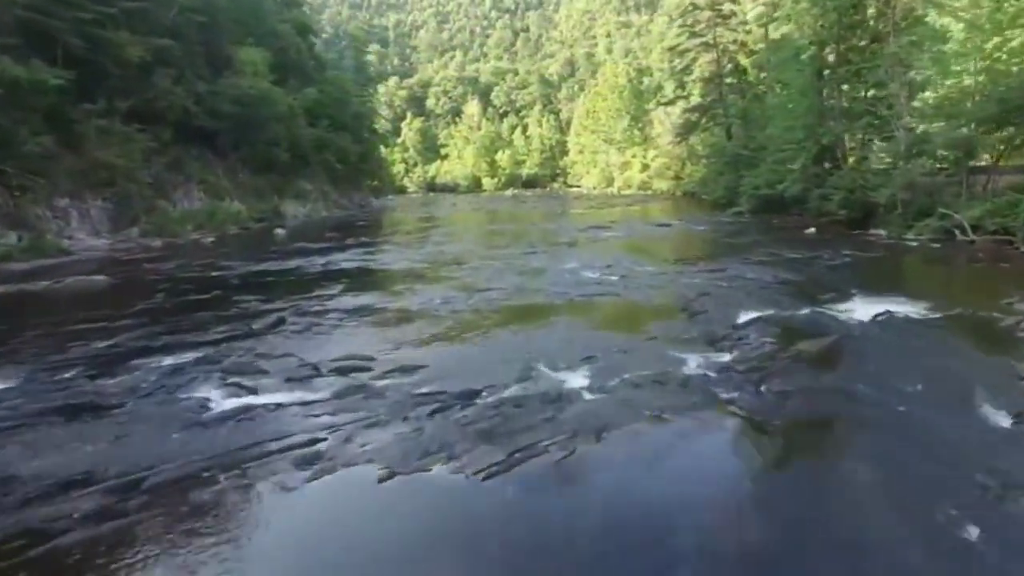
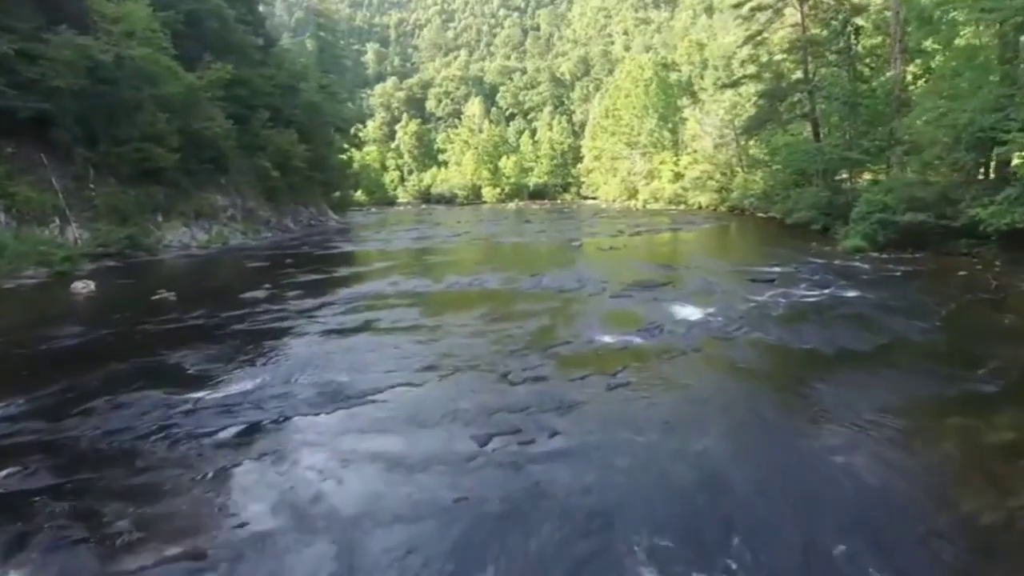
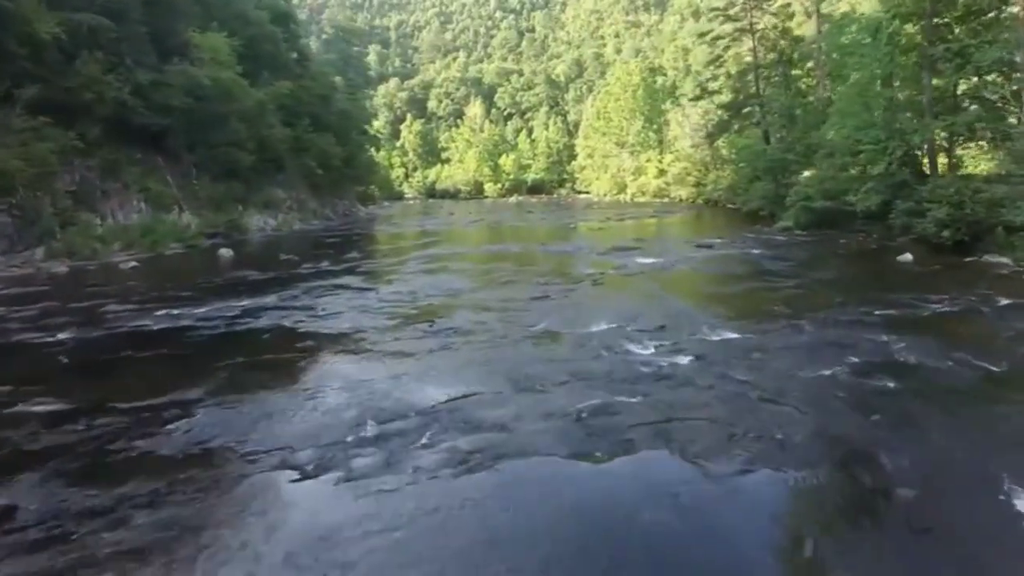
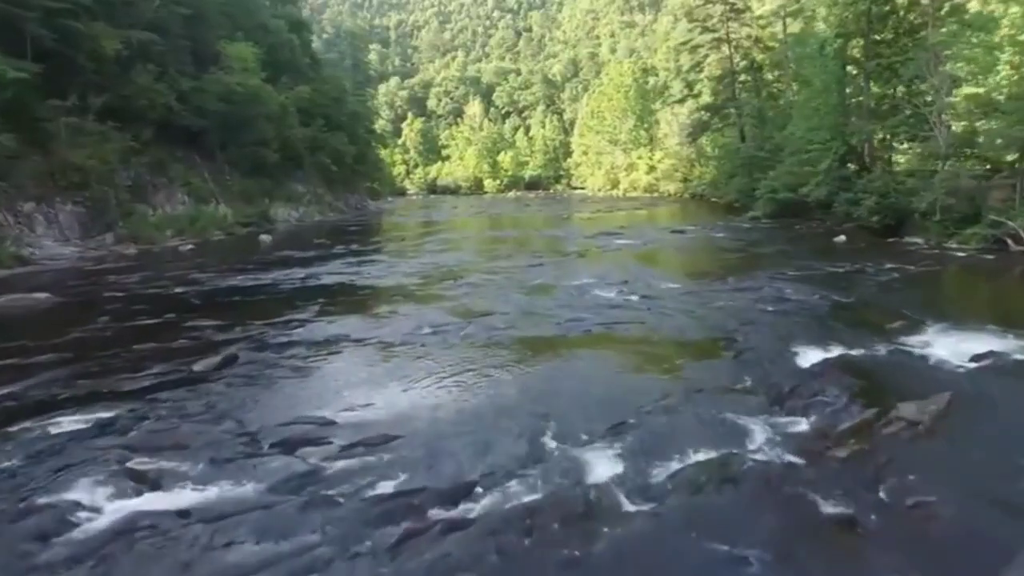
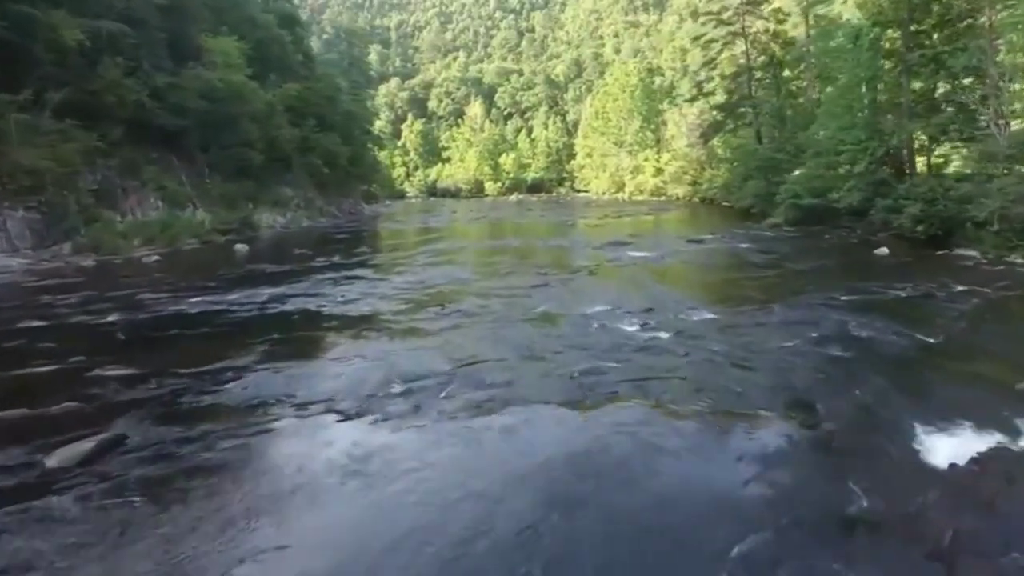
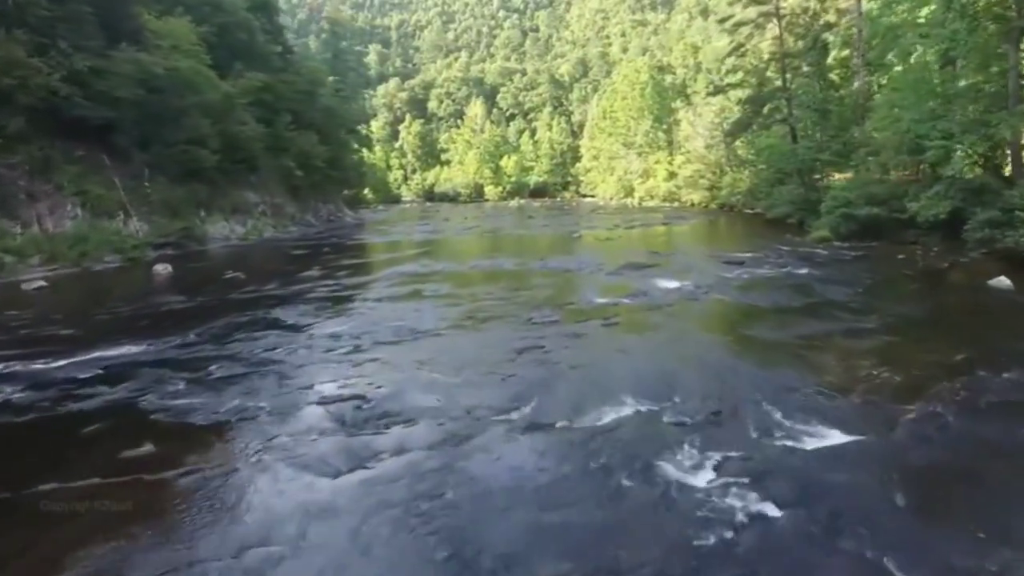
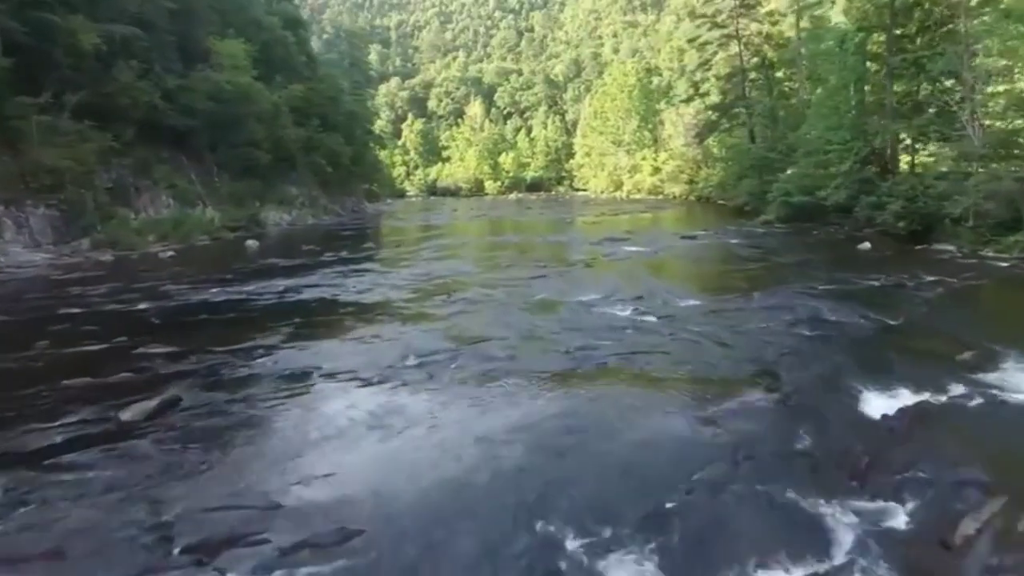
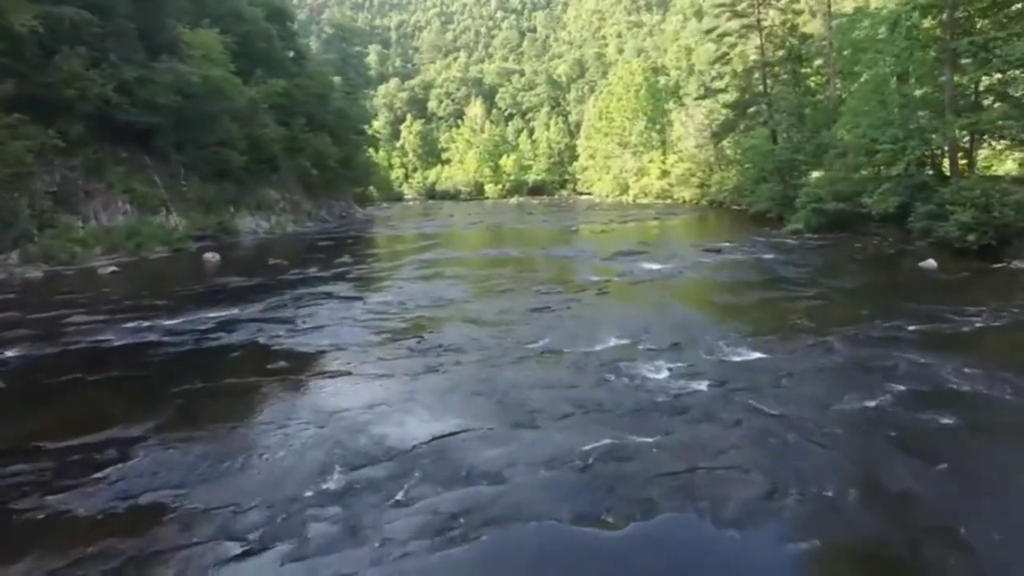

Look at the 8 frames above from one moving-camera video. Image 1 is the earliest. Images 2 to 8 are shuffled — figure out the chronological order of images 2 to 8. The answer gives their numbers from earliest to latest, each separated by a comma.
4, 7, 5, 3, 8, 6, 2
